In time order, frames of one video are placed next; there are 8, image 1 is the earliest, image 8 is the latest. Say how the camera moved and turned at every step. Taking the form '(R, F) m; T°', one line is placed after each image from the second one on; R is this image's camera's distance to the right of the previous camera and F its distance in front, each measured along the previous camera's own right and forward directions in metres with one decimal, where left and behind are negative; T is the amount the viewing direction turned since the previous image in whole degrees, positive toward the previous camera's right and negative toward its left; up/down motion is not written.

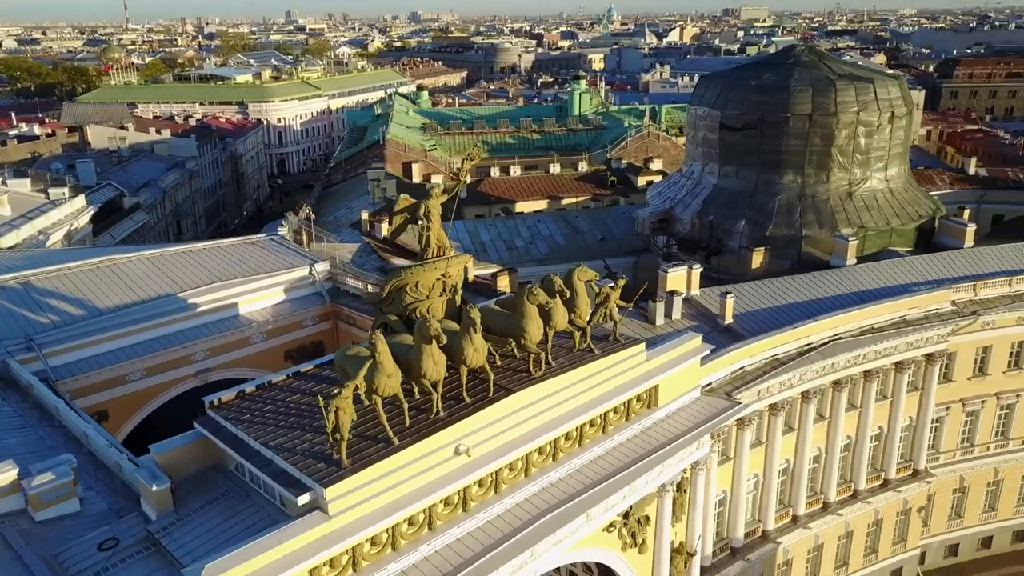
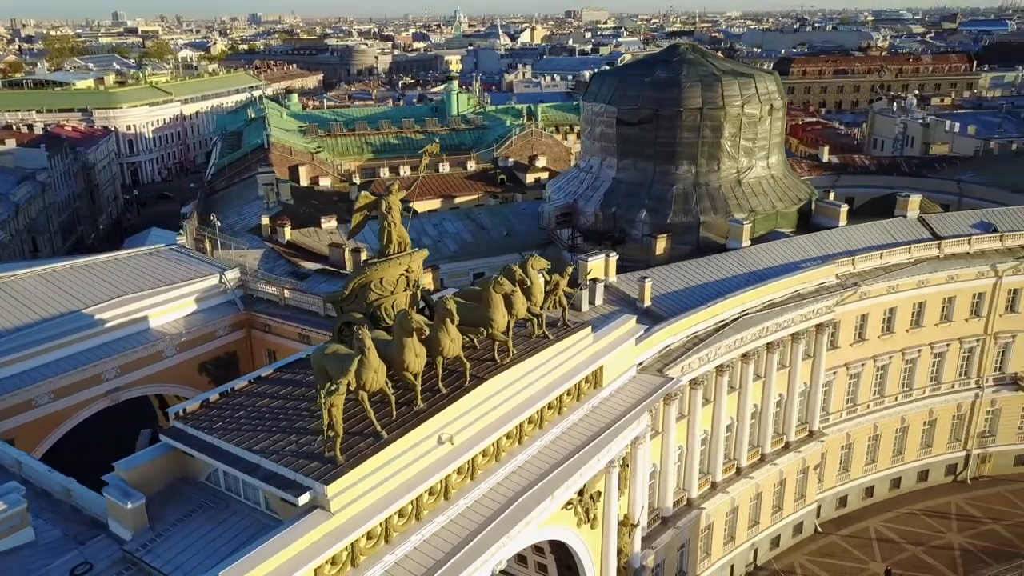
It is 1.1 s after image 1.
(-2.6, -0.4) m; +10°
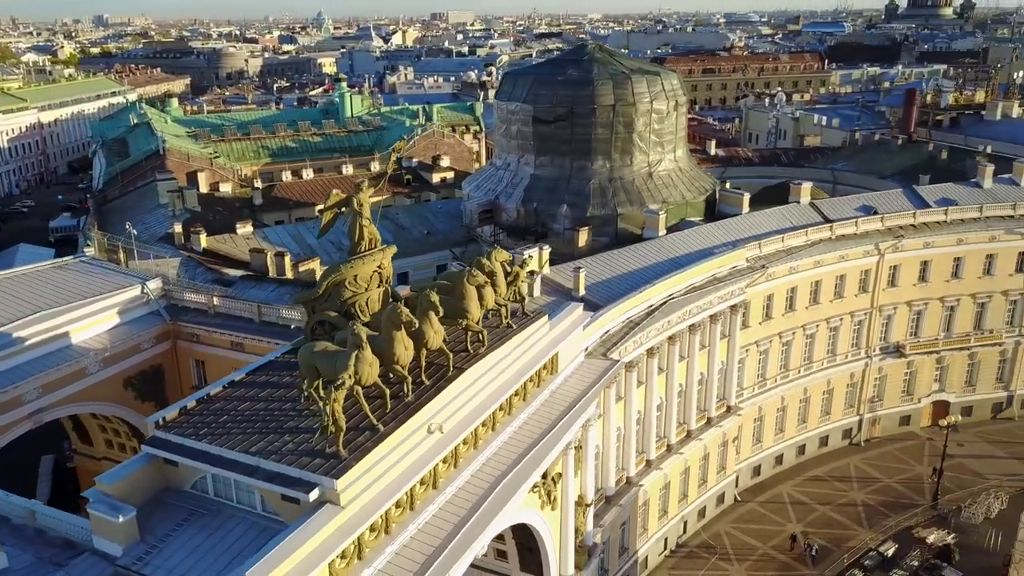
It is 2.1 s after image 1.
(-2.4, -0.5) m; +9°
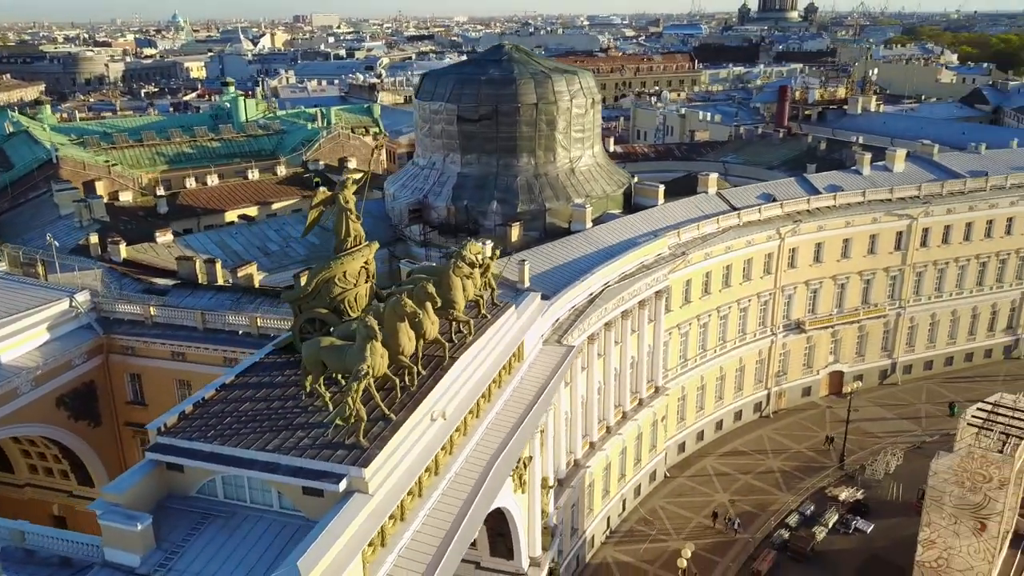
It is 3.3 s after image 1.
(-2.8, -0.6) m; +9°
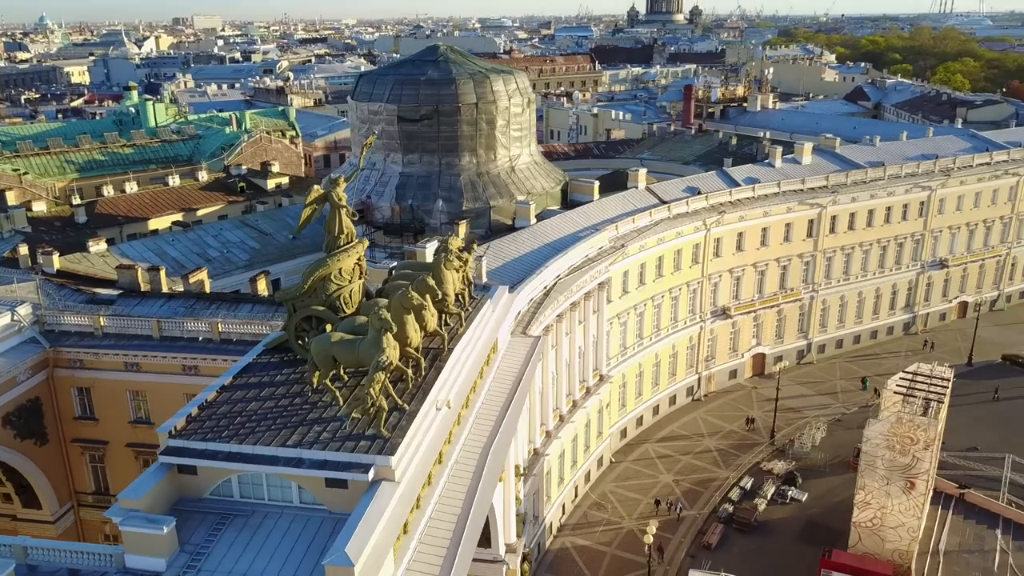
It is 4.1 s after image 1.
(-2.4, -0.6) m; +7°
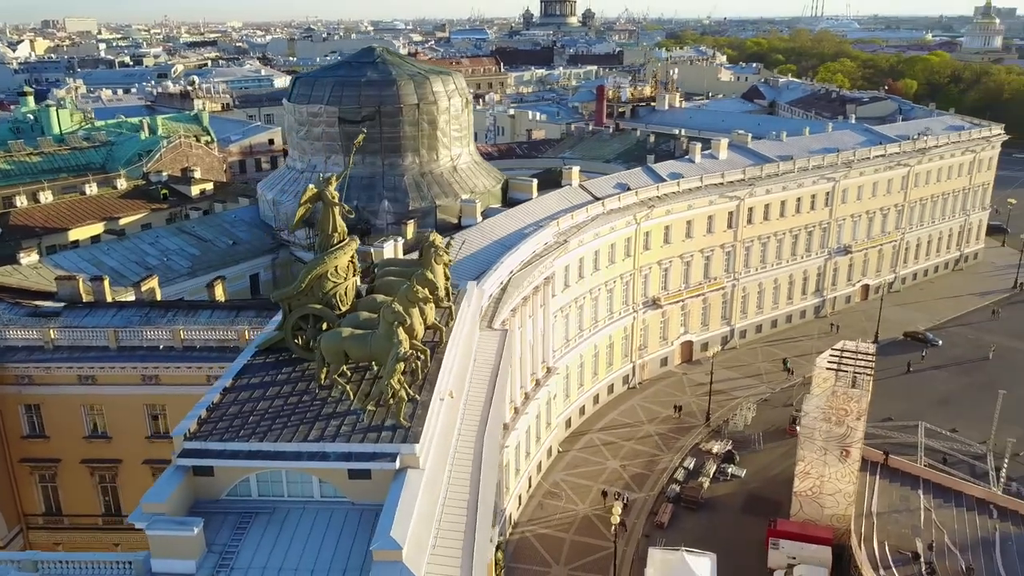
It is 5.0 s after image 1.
(-2.4, -0.6) m; +7°
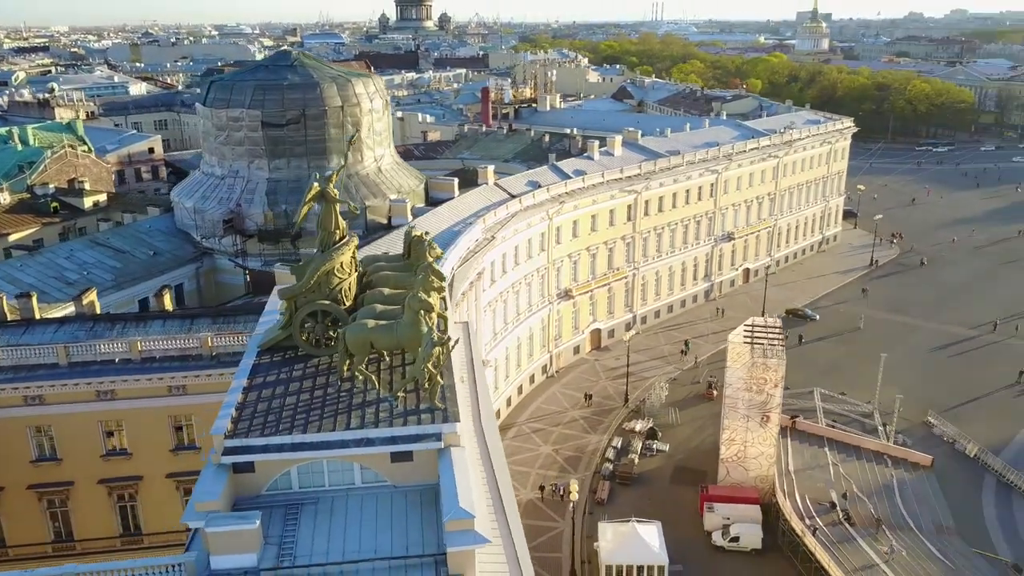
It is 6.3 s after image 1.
(-3.7, -0.9) m; +9°
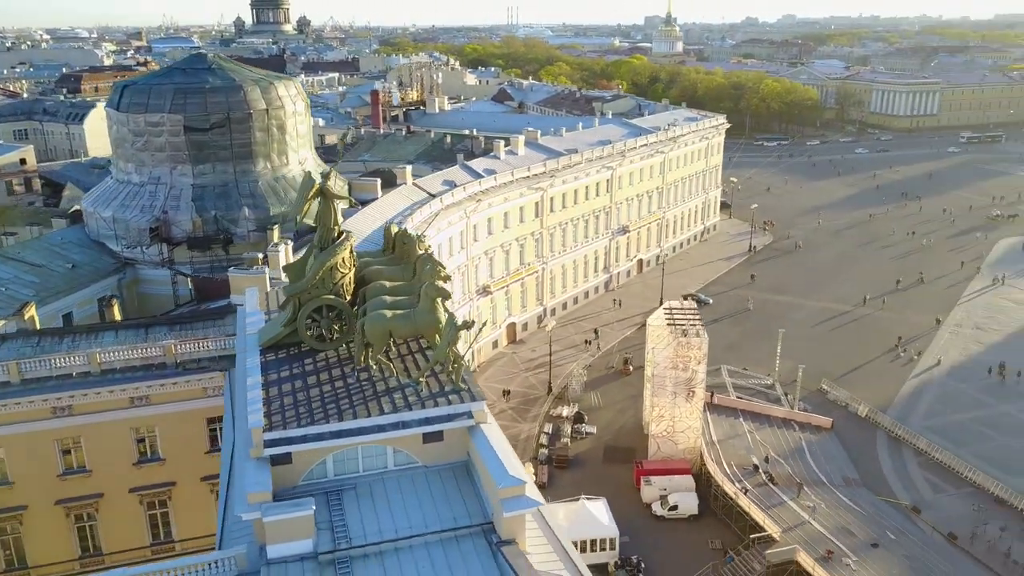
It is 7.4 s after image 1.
(-3.5, -0.9) m; +9°
